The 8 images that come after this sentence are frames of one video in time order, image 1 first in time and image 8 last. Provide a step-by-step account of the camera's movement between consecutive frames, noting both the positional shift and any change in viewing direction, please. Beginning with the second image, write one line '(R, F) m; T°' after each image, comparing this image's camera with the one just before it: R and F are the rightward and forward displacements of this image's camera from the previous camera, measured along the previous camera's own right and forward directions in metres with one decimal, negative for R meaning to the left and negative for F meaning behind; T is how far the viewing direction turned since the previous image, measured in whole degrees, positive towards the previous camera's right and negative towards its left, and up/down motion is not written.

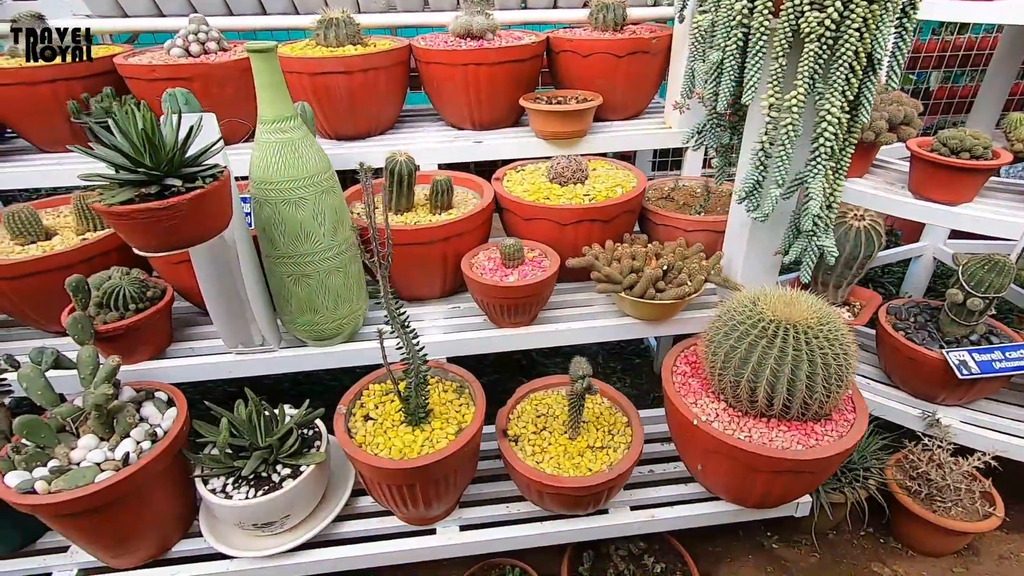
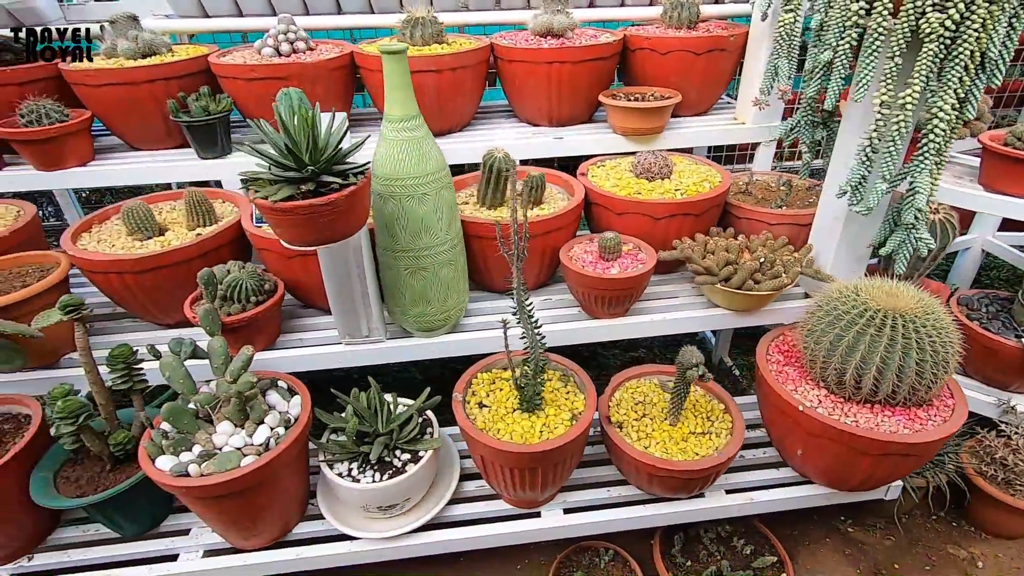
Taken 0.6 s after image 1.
(-0.2, 0.0) m; 0°
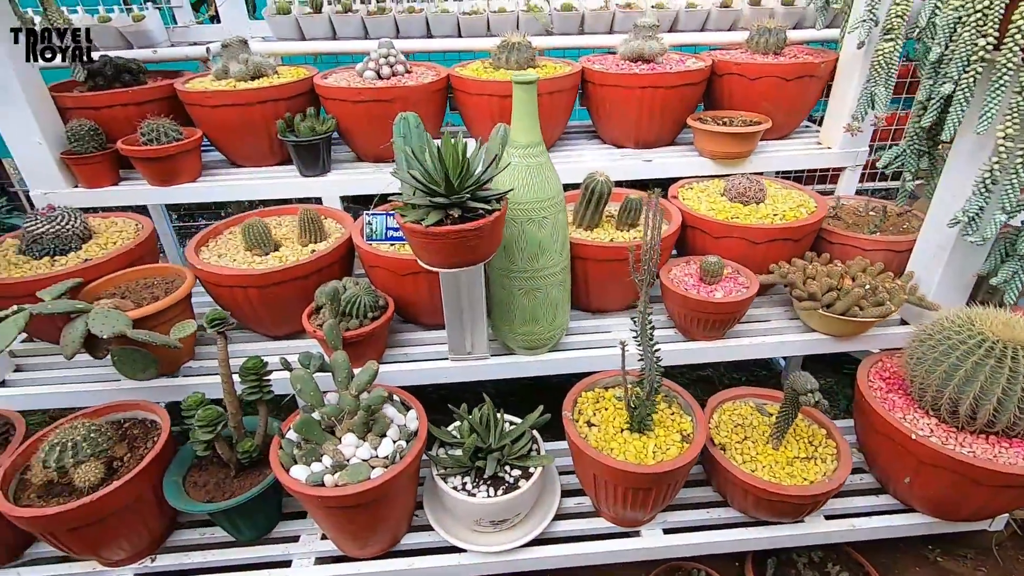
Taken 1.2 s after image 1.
(-0.2, 0.0) m; -2°
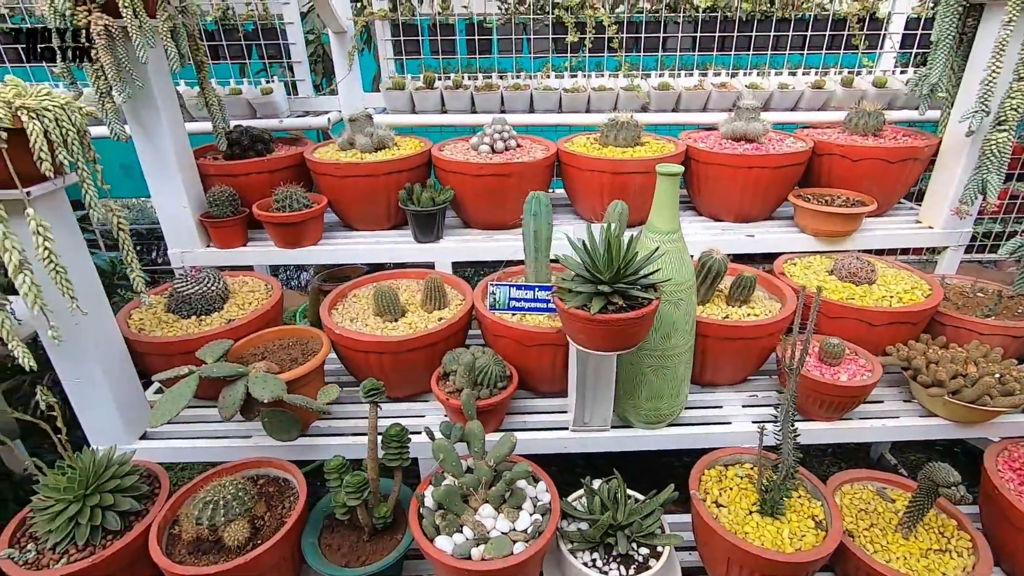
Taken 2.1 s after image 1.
(-0.3, -0.1) m; -3°
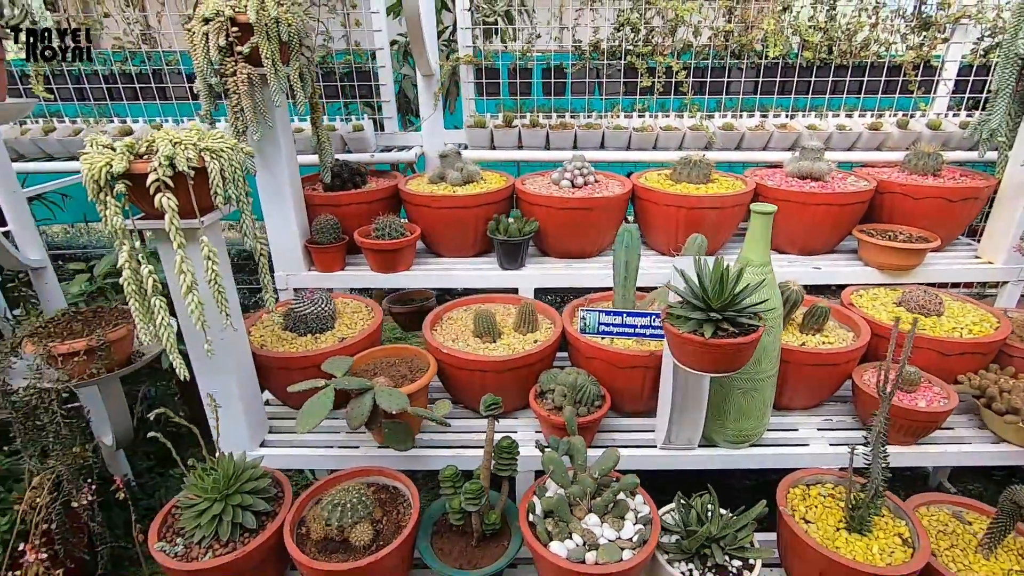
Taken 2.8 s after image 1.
(-0.2, -0.1) m; -2°
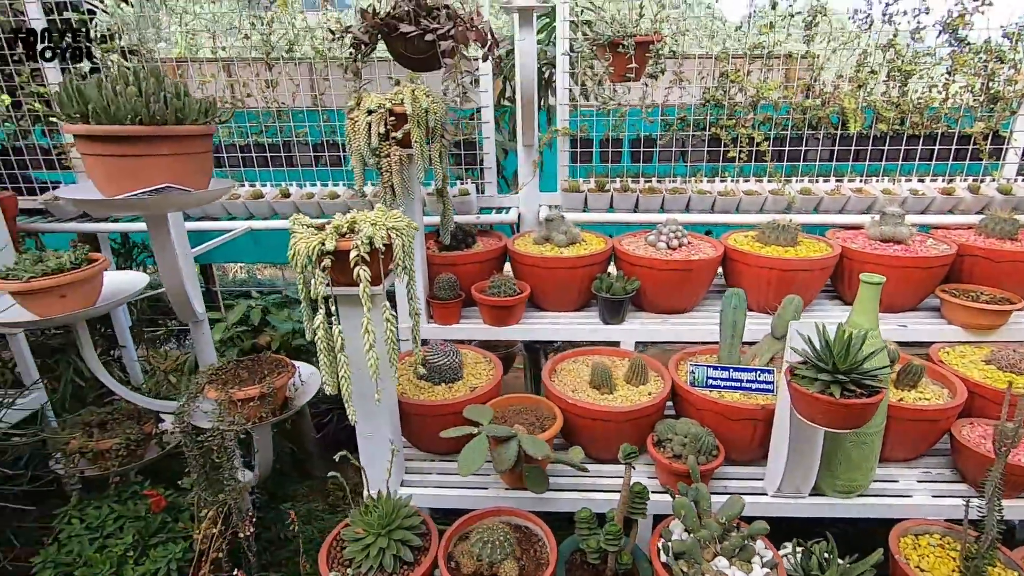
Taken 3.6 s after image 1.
(-0.3, -0.2) m; -2°
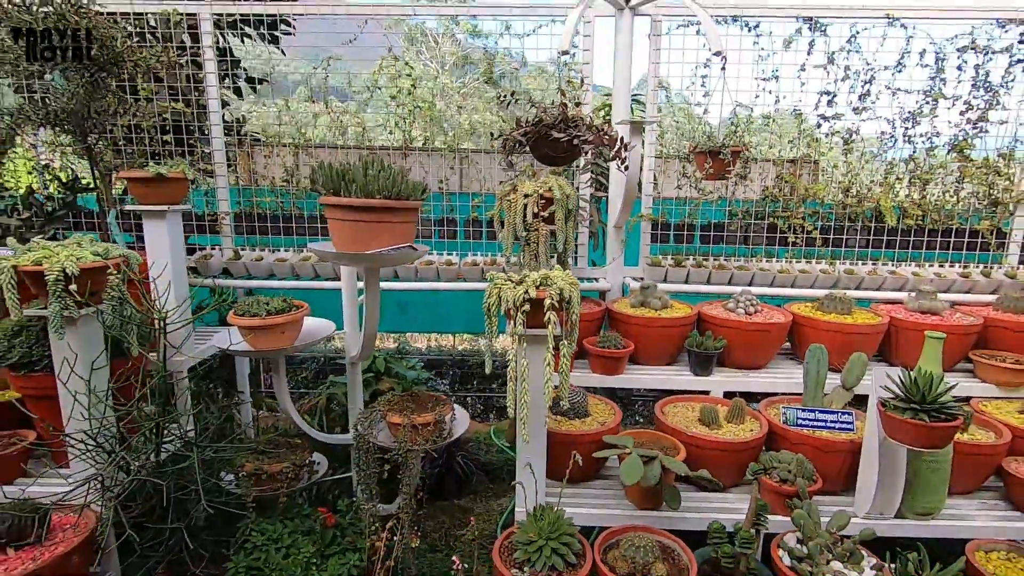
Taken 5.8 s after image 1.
(-0.6, -0.4) m; +1°
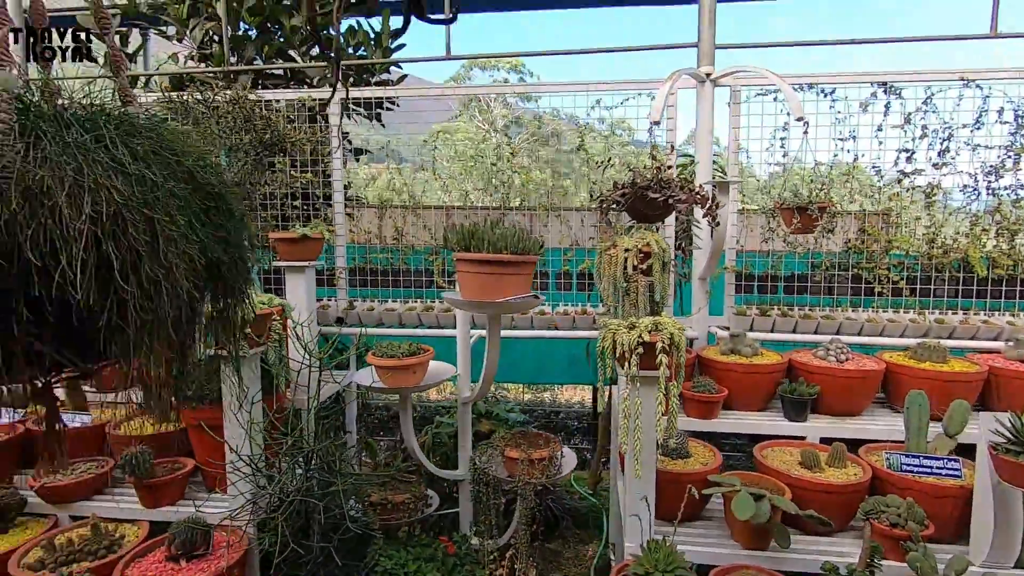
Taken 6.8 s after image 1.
(-0.2, -0.2) m; -5°
